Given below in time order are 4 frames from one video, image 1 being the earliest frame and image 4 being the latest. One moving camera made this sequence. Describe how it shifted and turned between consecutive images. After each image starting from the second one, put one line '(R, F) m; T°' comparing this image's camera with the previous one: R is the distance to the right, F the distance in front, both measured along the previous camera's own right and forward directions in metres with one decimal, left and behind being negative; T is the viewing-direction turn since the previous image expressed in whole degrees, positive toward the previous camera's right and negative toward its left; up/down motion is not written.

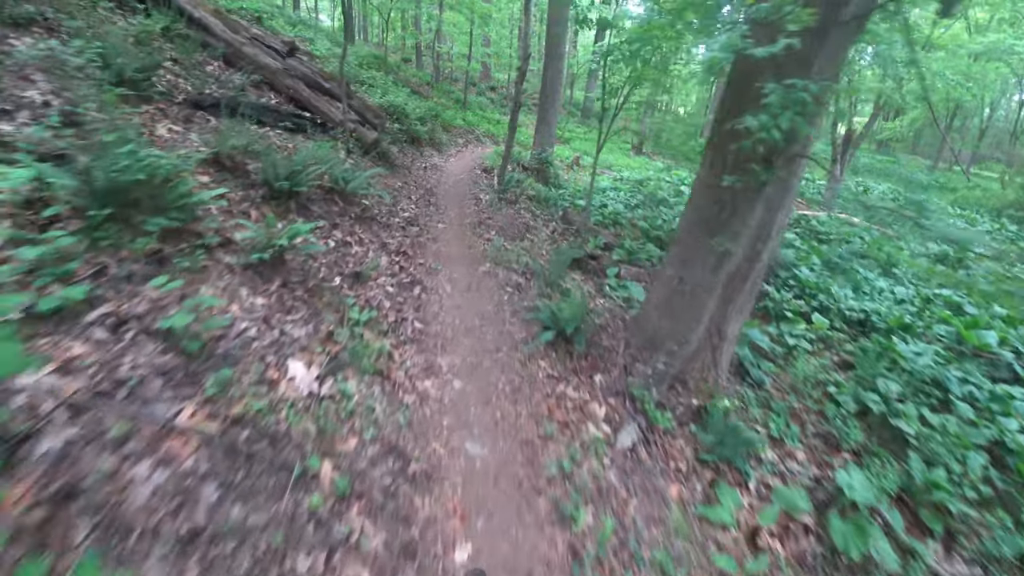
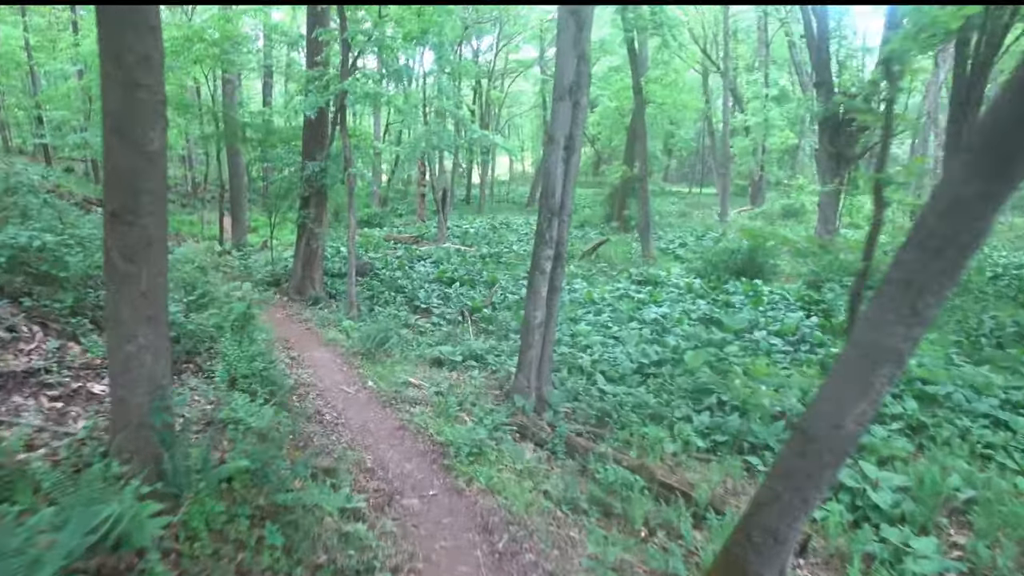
(-0.5, +4.7) m; -1°
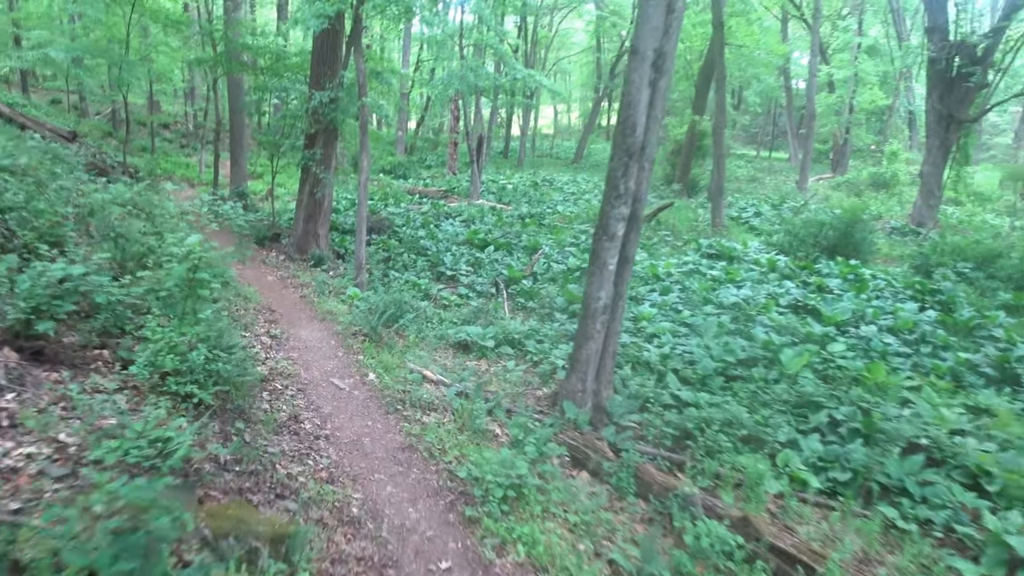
(-0.2, +2.5) m; -2°
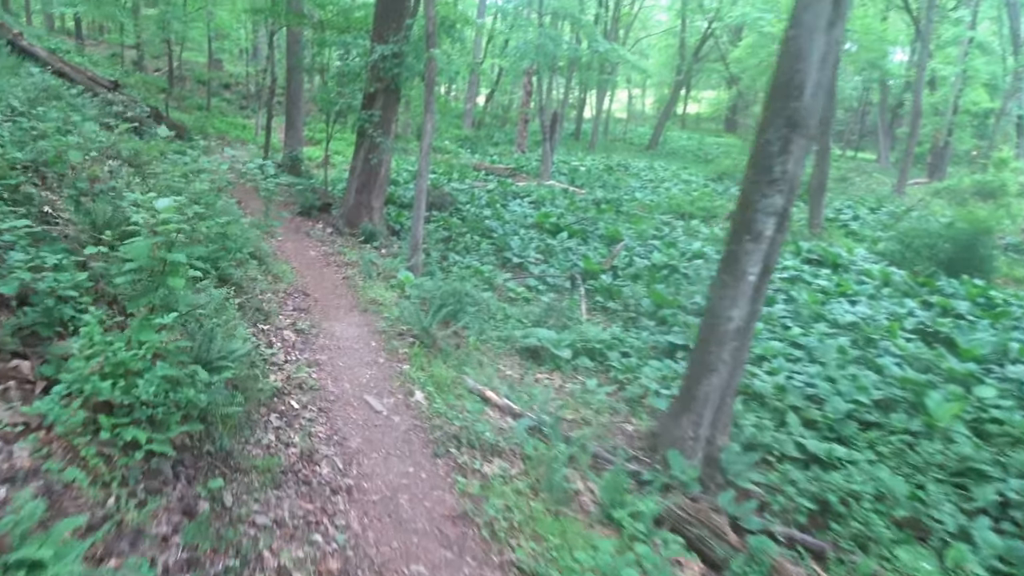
(-0.3, +2.0) m; -4°
